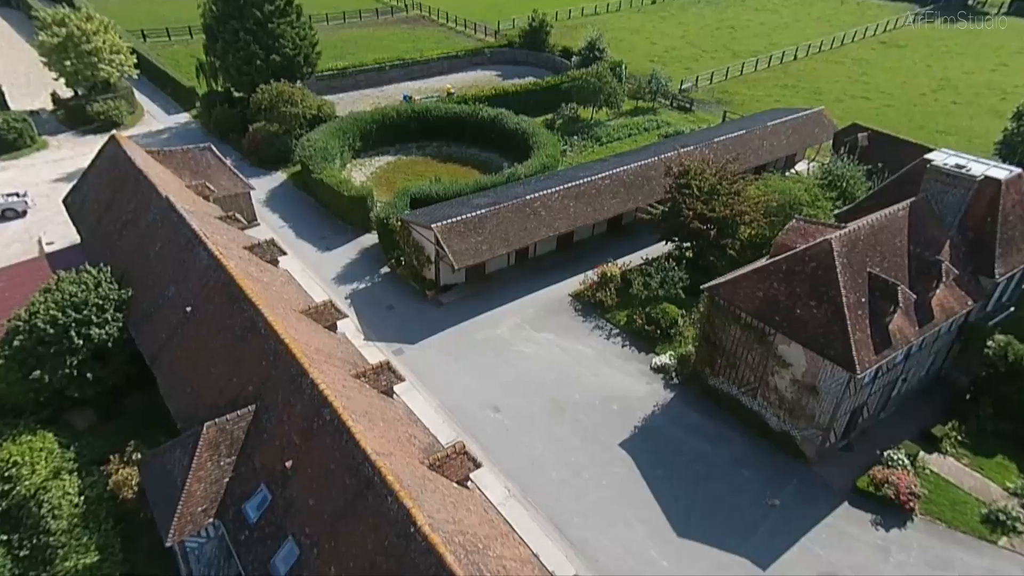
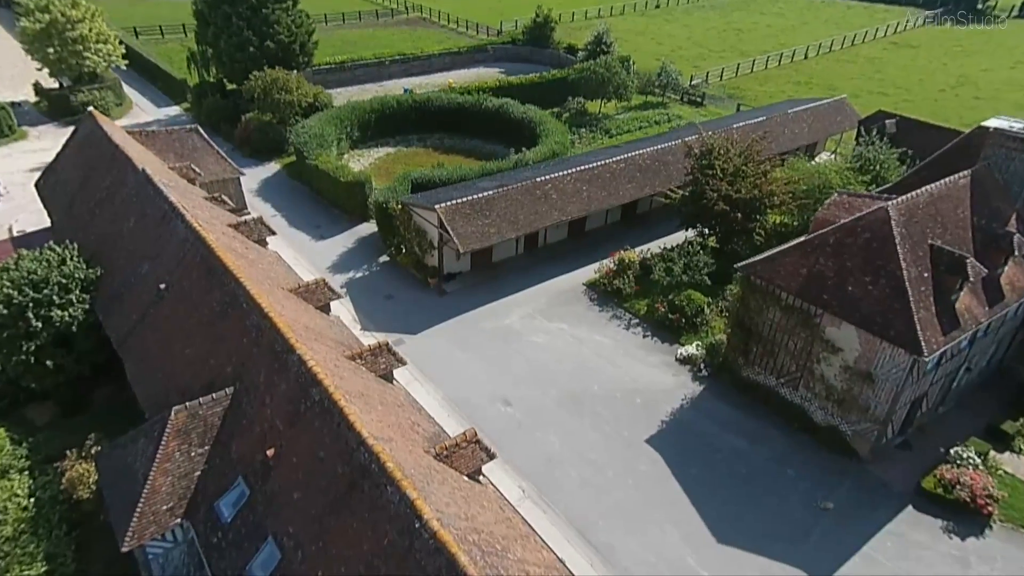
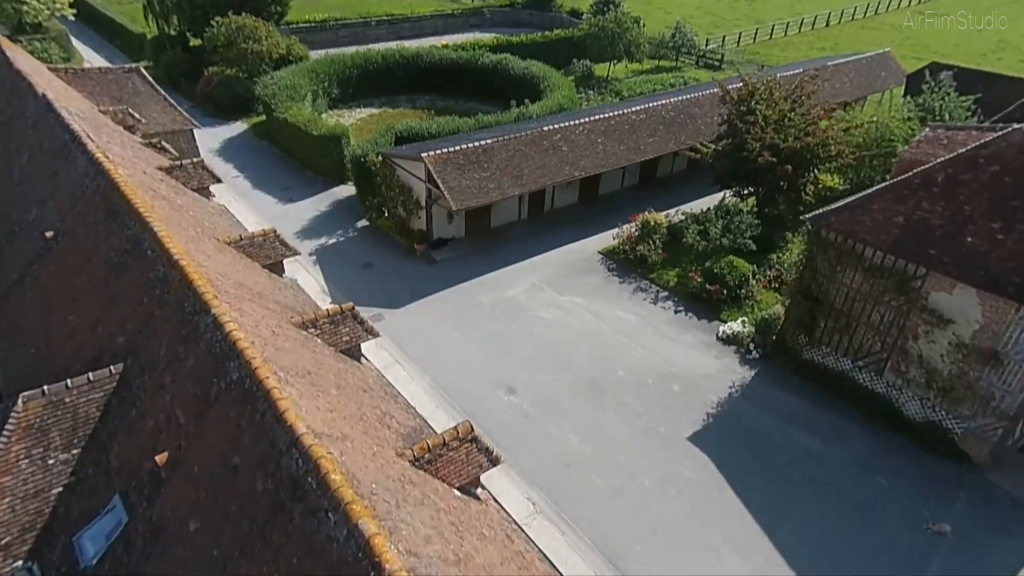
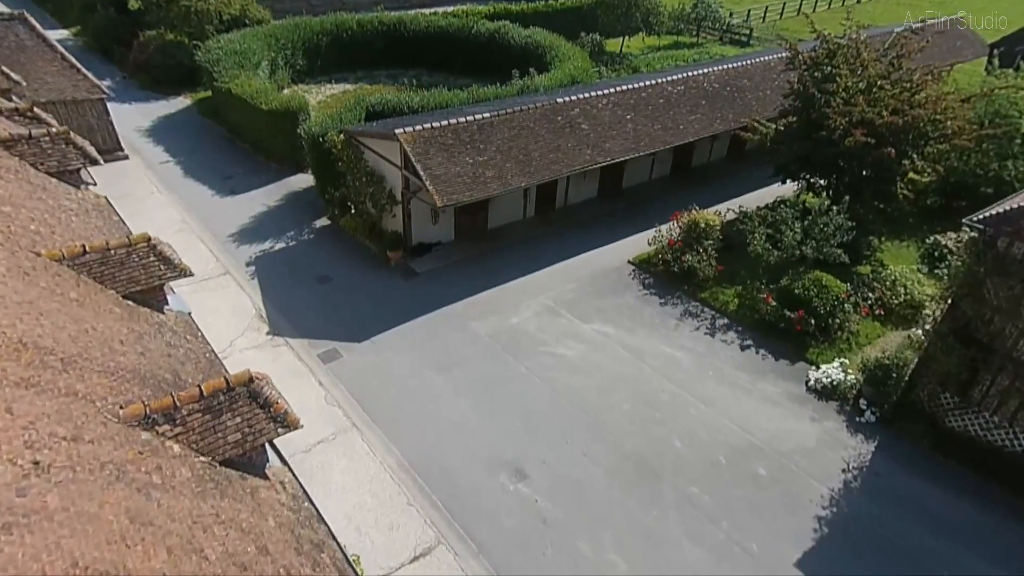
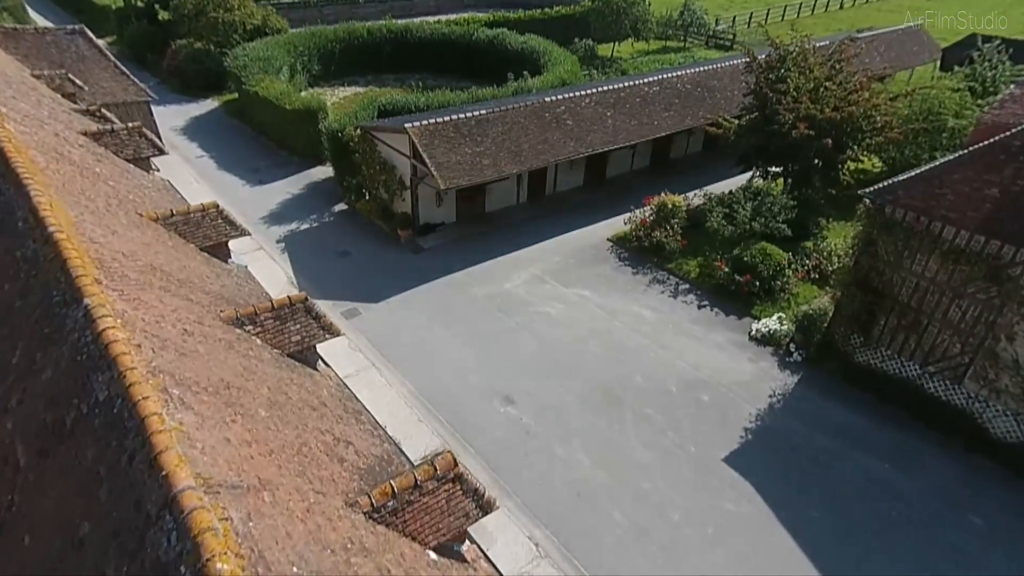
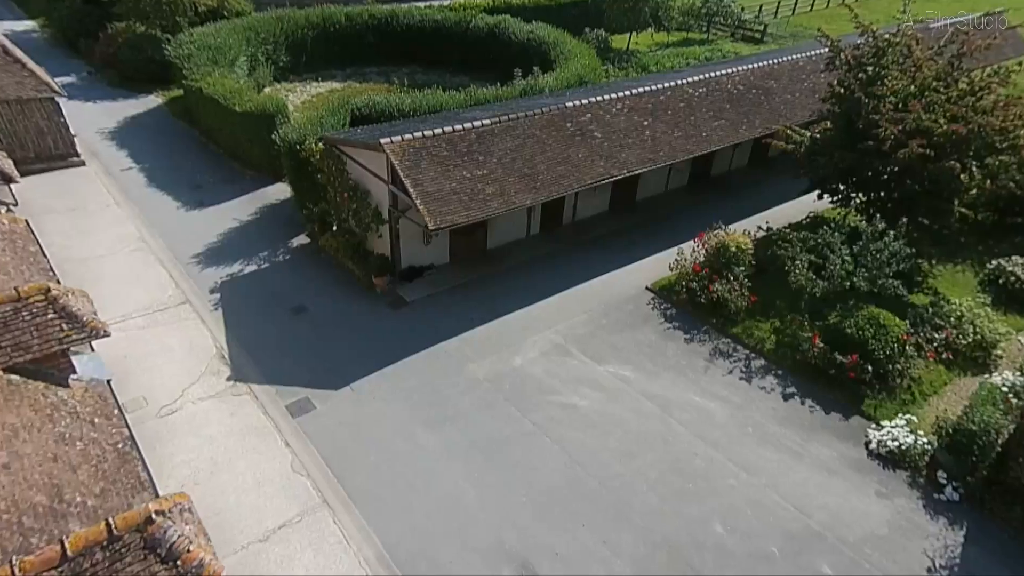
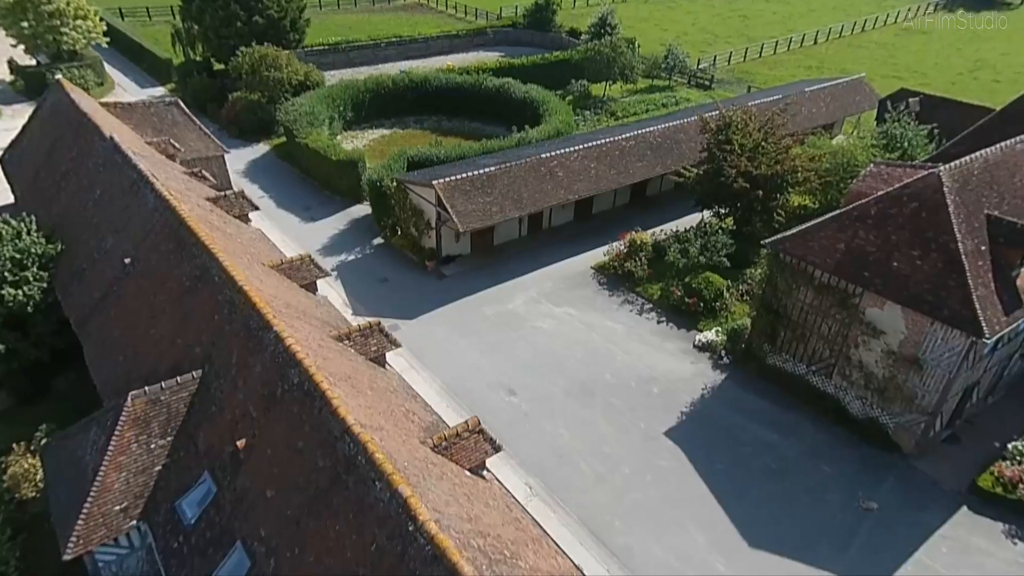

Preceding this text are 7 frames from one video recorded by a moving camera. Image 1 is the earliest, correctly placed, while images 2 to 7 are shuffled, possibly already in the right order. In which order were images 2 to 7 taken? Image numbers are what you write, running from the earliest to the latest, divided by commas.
2, 7, 3, 5, 4, 6
